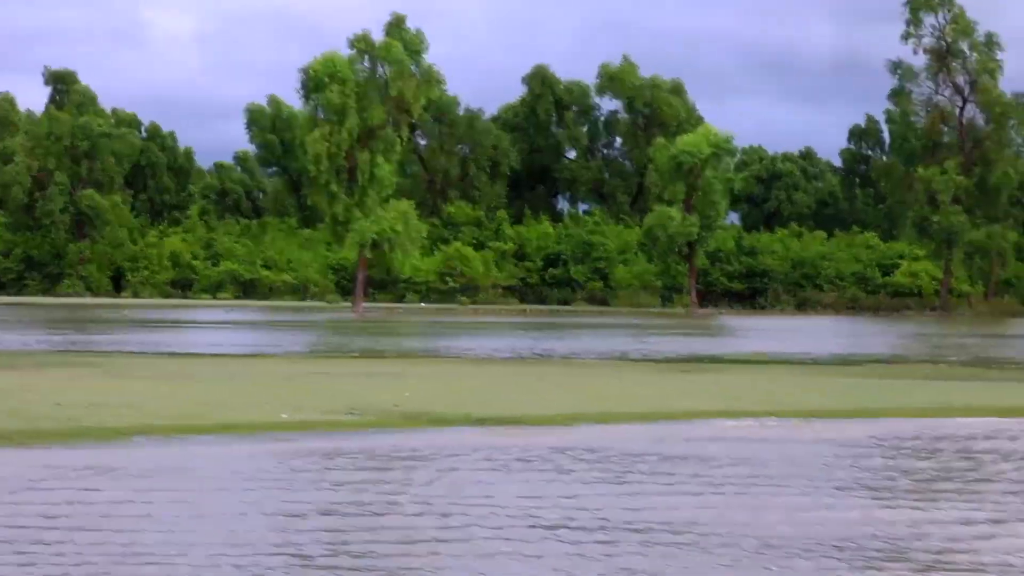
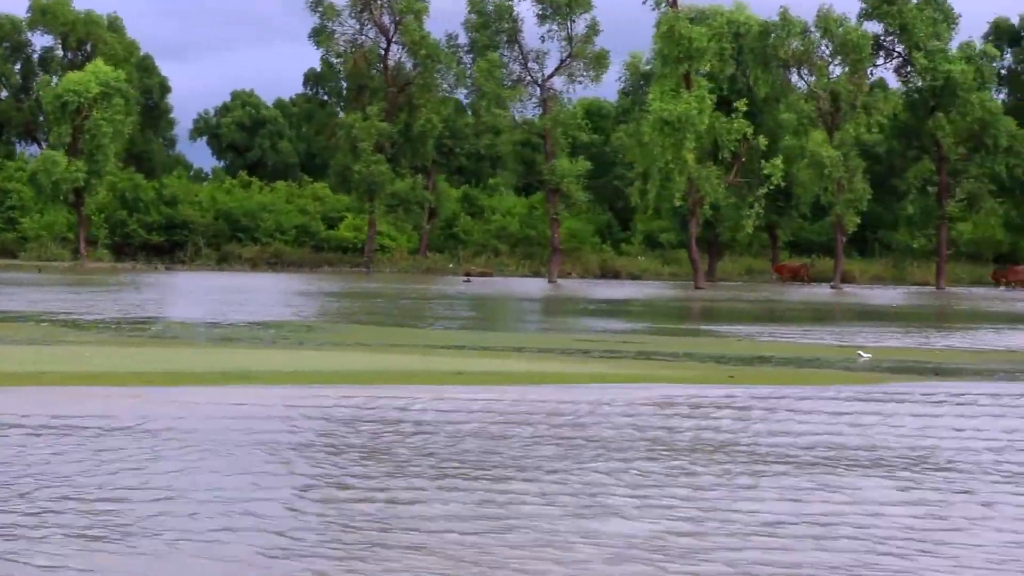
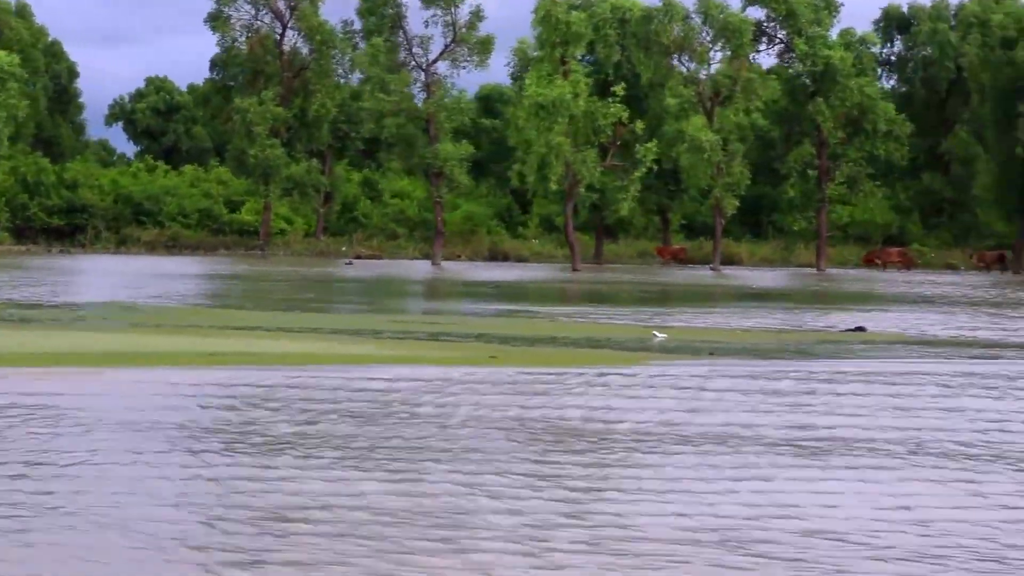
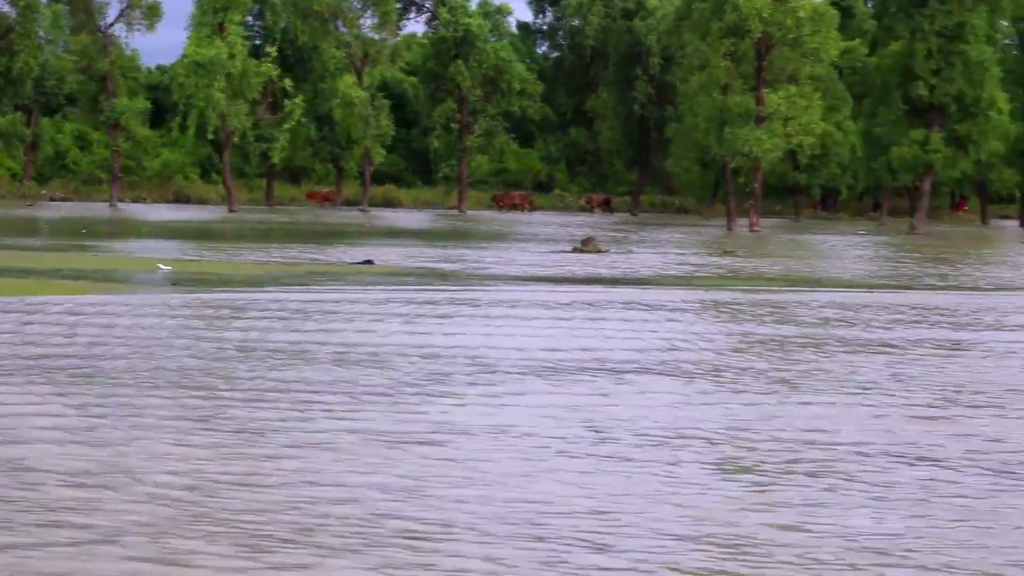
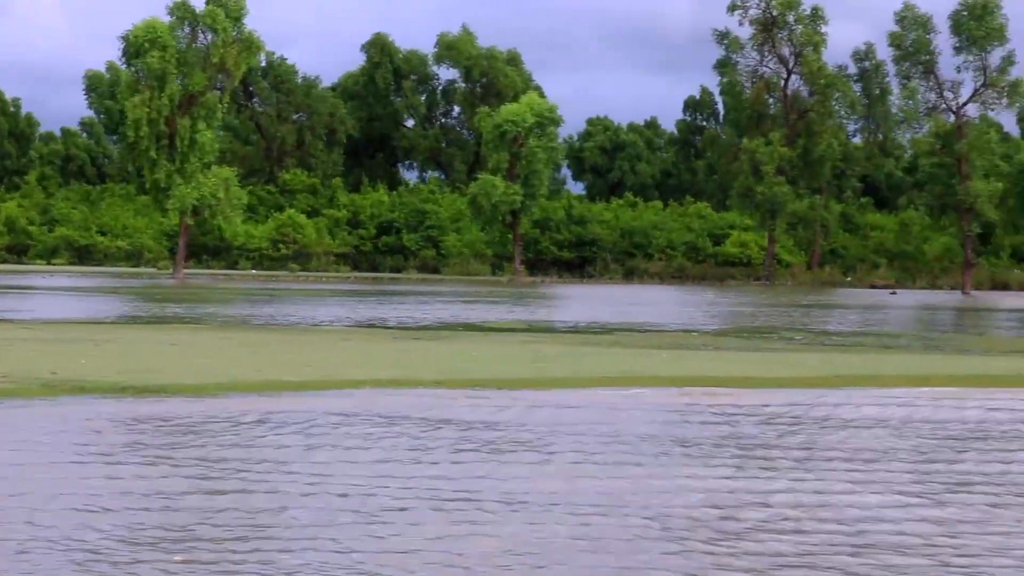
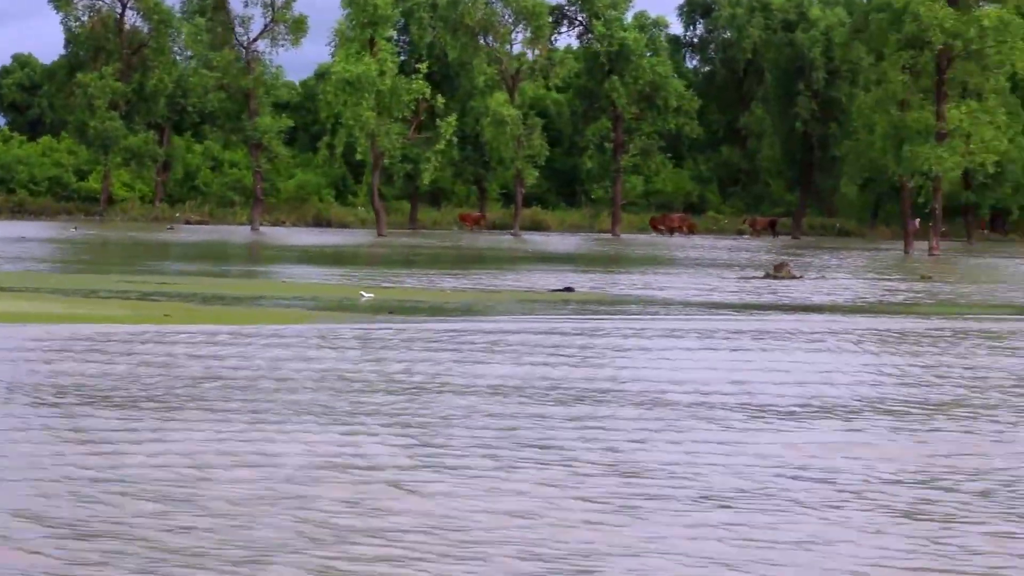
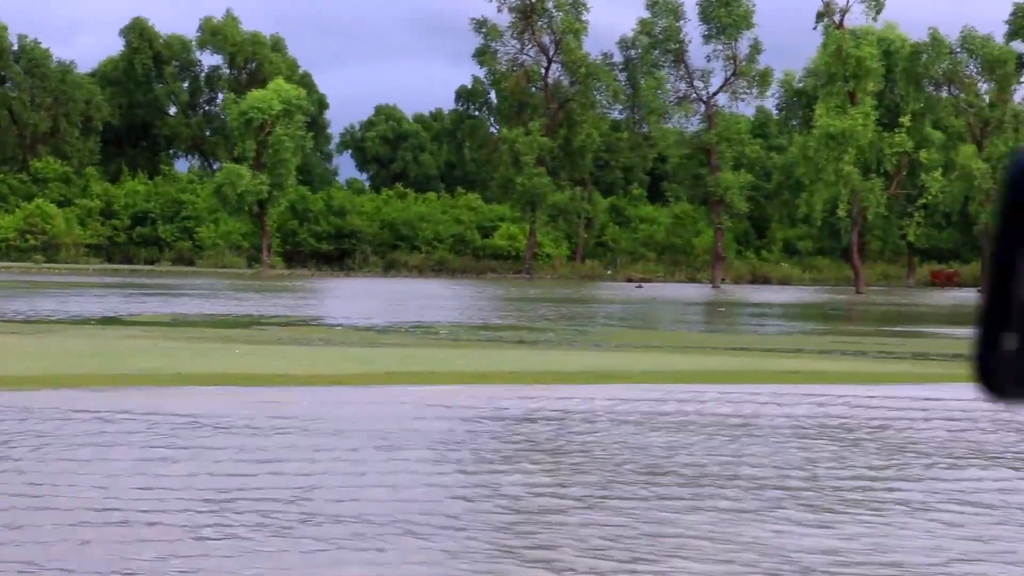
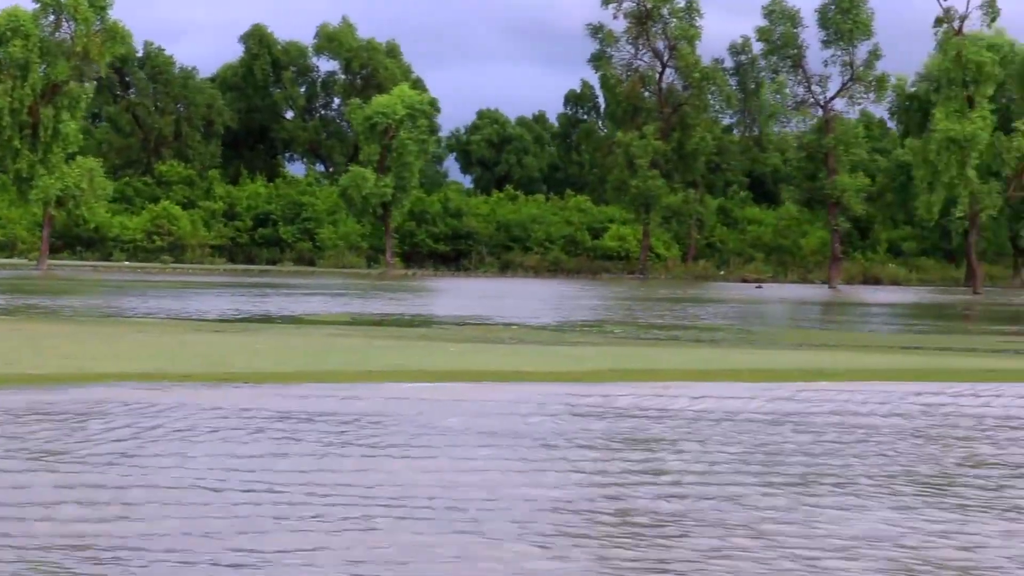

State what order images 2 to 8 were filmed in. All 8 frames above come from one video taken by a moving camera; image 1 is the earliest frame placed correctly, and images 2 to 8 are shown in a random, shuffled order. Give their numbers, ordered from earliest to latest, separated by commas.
5, 8, 7, 2, 3, 6, 4
